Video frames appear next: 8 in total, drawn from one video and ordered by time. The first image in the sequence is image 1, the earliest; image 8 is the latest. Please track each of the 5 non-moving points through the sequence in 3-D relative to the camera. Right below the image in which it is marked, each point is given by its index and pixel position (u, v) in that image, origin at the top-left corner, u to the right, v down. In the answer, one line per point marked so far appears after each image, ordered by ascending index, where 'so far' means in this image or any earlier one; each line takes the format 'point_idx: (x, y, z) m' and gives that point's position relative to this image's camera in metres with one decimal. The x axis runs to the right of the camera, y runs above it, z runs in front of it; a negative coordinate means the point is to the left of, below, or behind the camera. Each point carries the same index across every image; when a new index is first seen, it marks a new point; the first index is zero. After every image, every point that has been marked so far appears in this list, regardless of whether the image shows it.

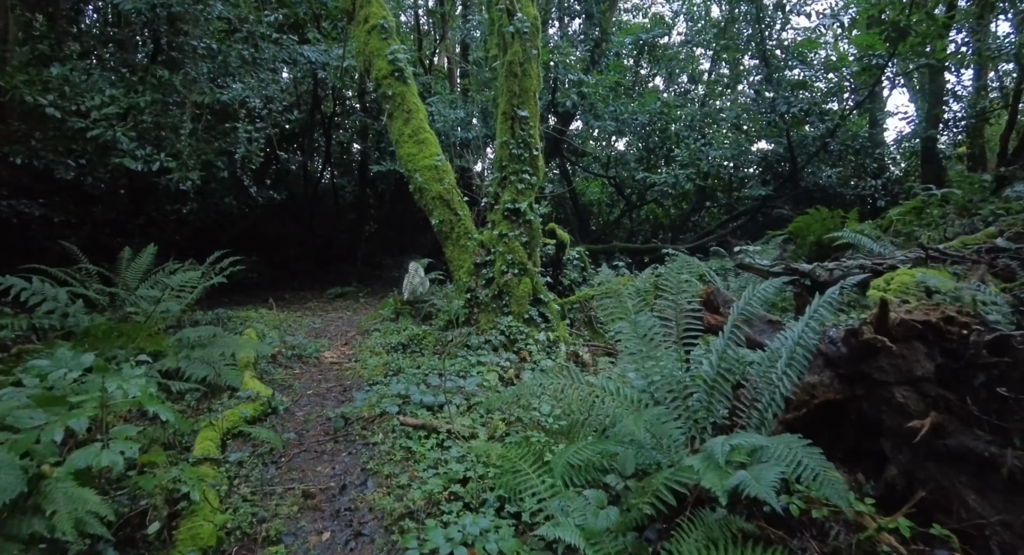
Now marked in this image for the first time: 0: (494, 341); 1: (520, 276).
0: (-0.2, -0.6, +4.5) m
1: (+0.1, 0.0, +4.8) m
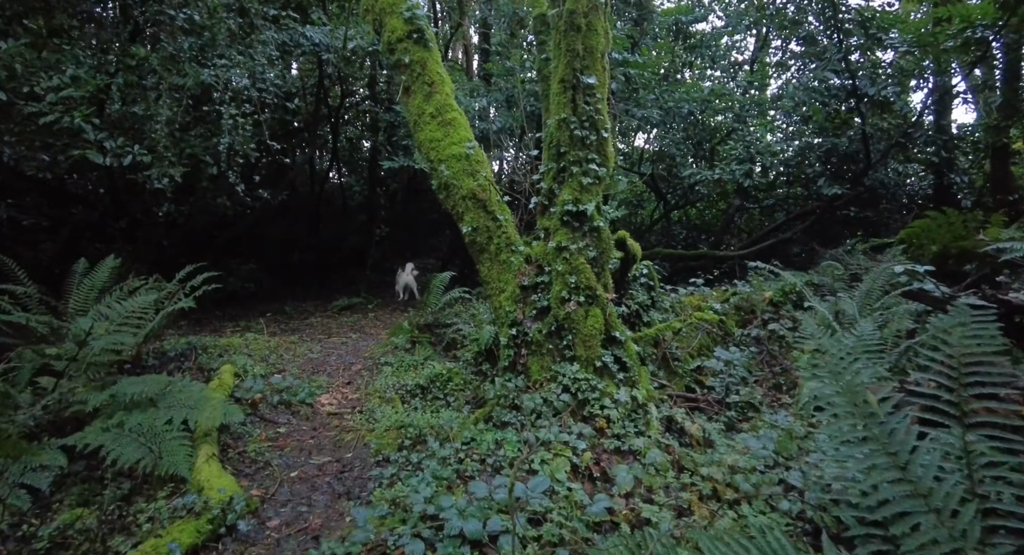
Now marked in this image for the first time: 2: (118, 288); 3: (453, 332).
0: (+0.3, -0.8, +3.1) m
1: (+0.5, -0.2, +3.4) m
2: (-3.9, -0.1, +4.8) m
3: (-0.7, -0.6, +5.5) m
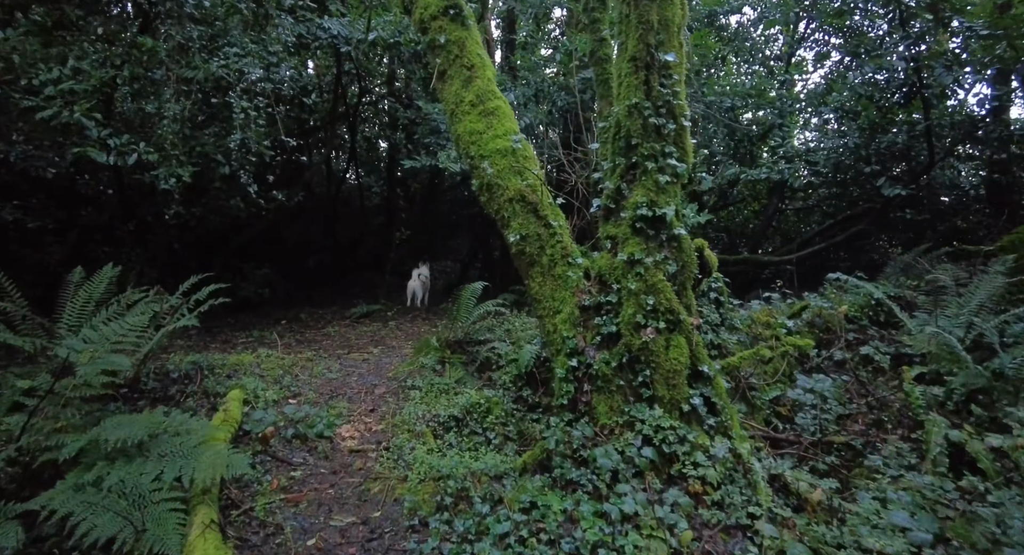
0: (+0.6, -0.9, +2.5) m
1: (+0.9, -0.3, +2.8) m
2: (-3.5, -0.2, +4.3) m
3: (-0.2, -0.7, +4.8) m
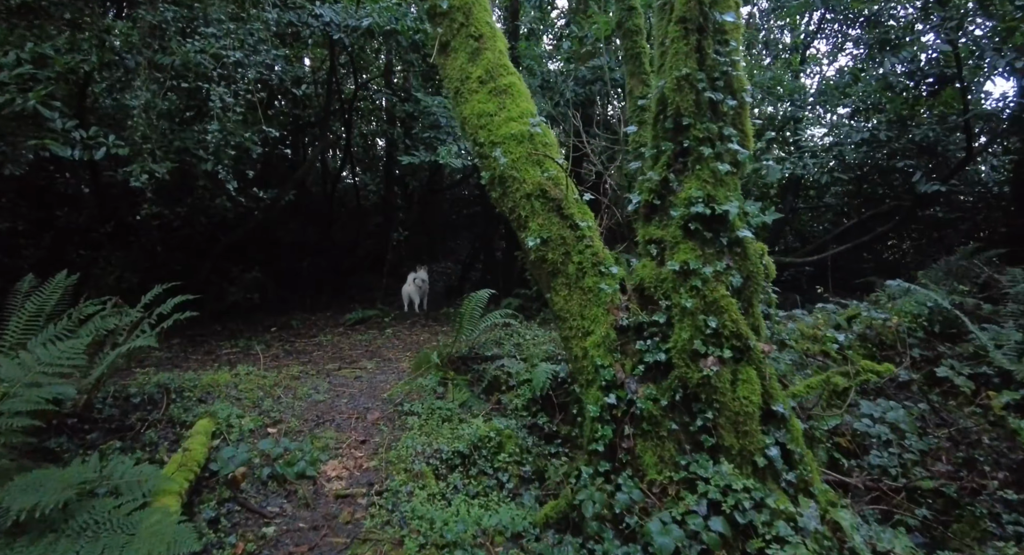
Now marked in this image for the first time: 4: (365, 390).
0: (+0.7, -1.0, +1.9) m
1: (+1.0, -0.4, +2.2) m
2: (-3.4, -0.3, +3.7) m
3: (-0.1, -0.8, +4.3) m
4: (-1.4, -1.1, +4.6) m
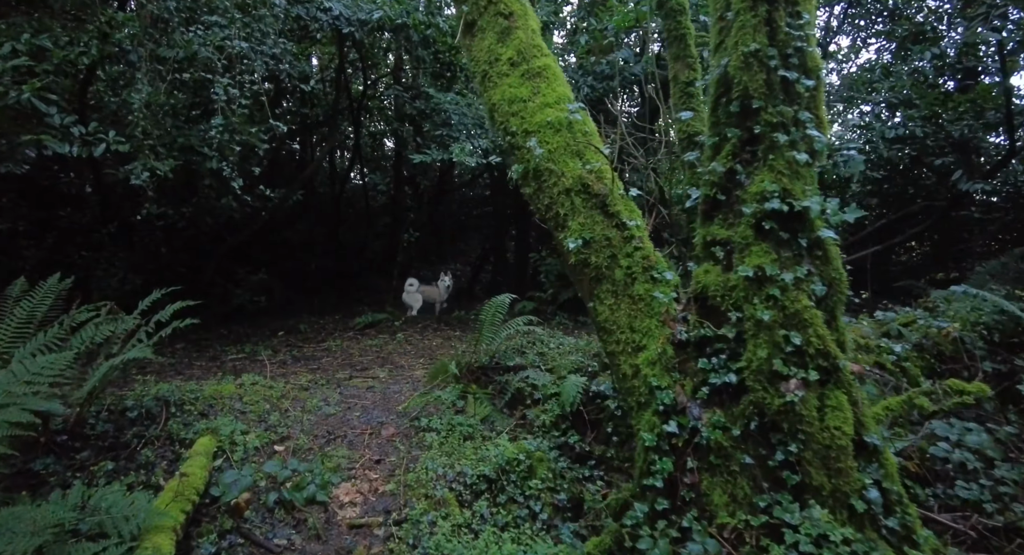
0: (+0.9, -1.0, +1.6) m
1: (+1.2, -0.4, +1.9) m
2: (-3.2, -0.3, +3.4) m
3: (+0.1, -0.8, +3.9) m
4: (-1.2, -1.1, +4.3) m
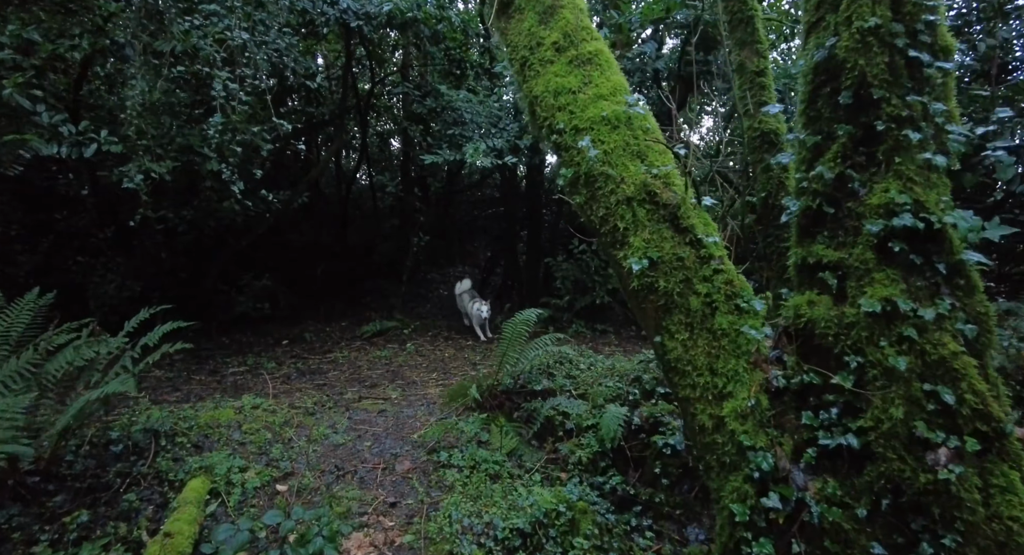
0: (+1.1, -1.1, +1.1) m
1: (+1.4, -0.5, +1.4) m
2: (-3.0, -0.4, +3.0) m
3: (+0.3, -1.0, +3.5) m
4: (-1.0, -1.2, +3.9) m
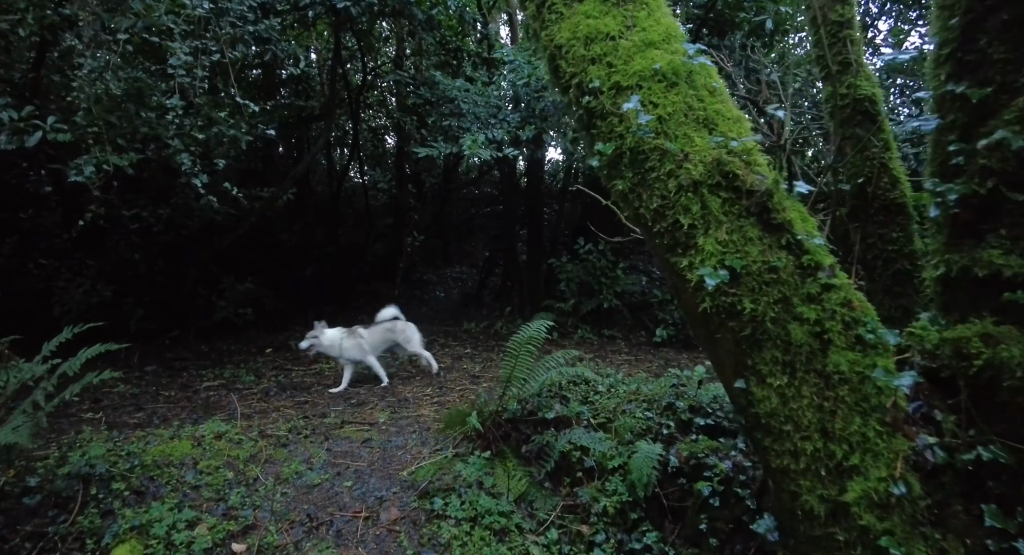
0: (+1.2, -1.2, +0.6) m
1: (+1.4, -0.6, +0.9) m
2: (-2.9, -0.5, +2.4) m
3: (+0.3, -1.0, +2.9) m
4: (-0.9, -1.3, +3.3) m
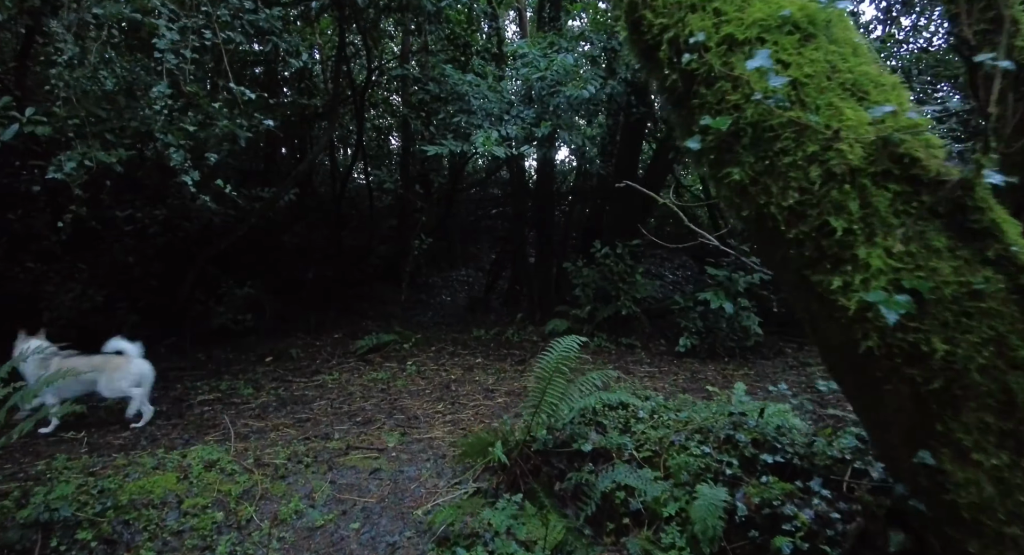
0: (+1.3, -1.2, +0.1) m
1: (+1.6, -0.6, +0.4) m
2: (-2.8, -0.5, +2.0) m
3: (+0.5, -1.1, +2.5) m
4: (-0.7, -1.3, +2.9) m
